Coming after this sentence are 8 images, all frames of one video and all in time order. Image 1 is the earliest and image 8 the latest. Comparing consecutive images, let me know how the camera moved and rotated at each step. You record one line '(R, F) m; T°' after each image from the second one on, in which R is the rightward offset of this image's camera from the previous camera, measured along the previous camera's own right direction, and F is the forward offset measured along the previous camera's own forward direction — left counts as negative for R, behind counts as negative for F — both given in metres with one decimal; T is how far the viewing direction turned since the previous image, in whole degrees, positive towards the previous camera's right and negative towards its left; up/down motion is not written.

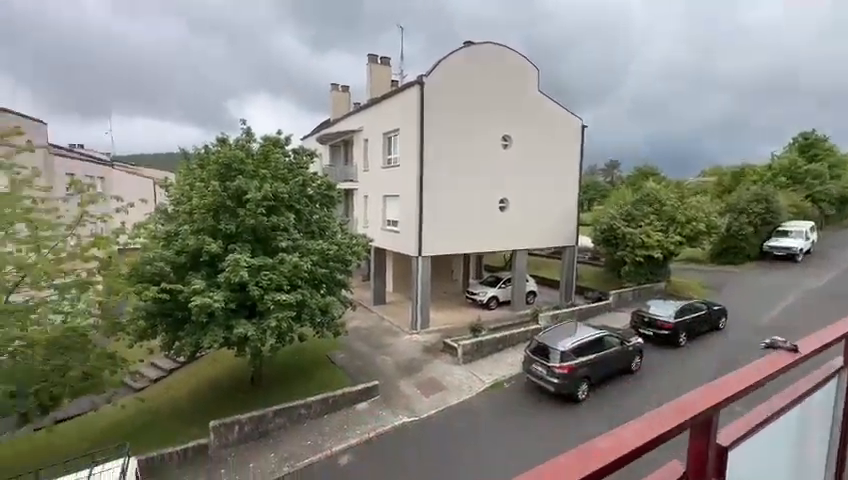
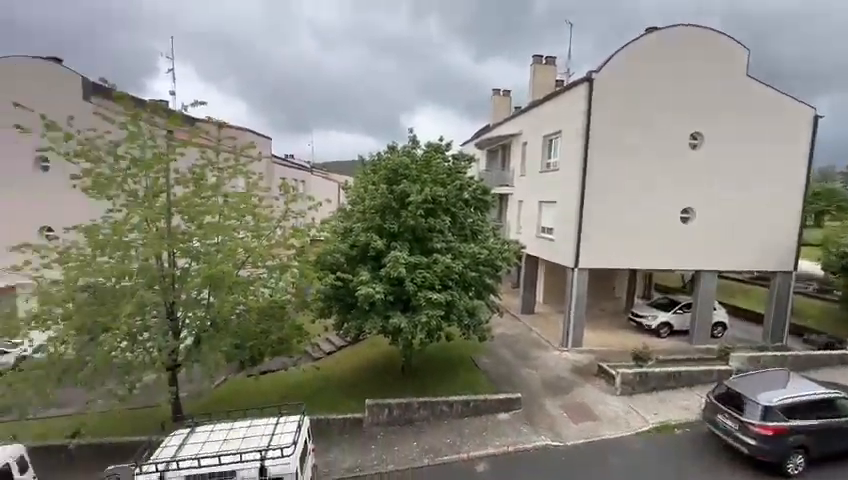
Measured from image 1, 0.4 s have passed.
(0.0, +0.1) m; -22°
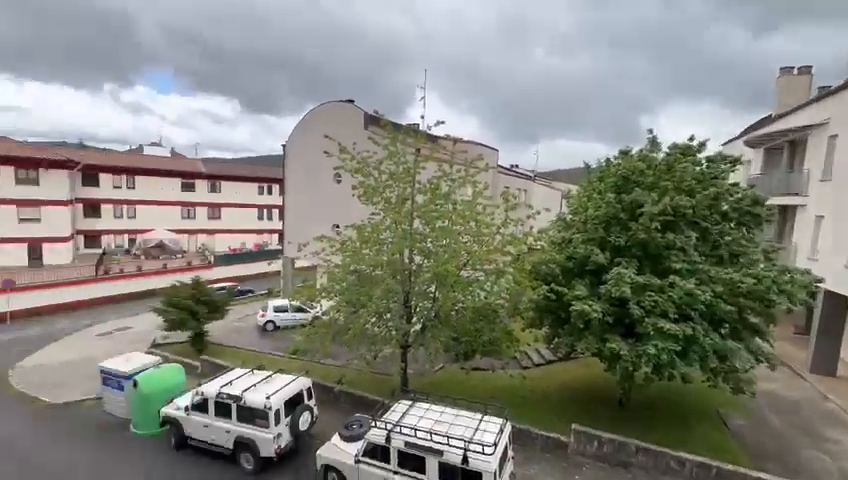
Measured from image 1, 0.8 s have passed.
(+0.1, 0.0) m; -32°
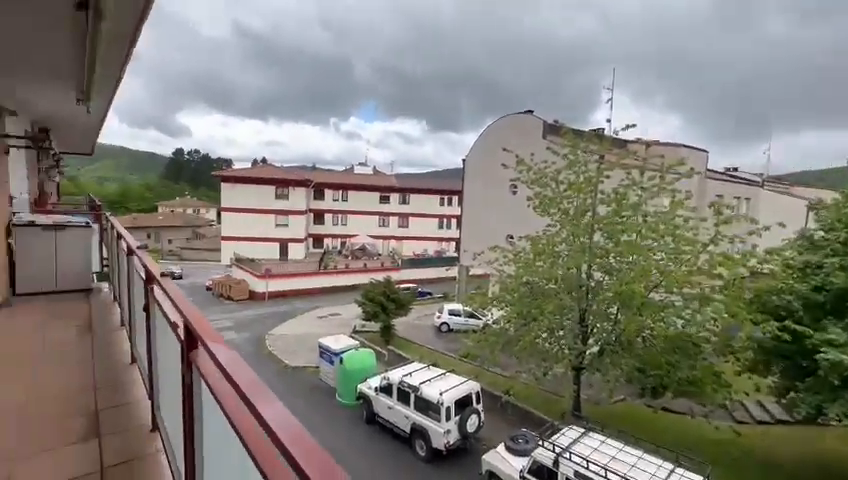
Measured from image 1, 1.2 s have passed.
(0.0, -0.1) m; -25°
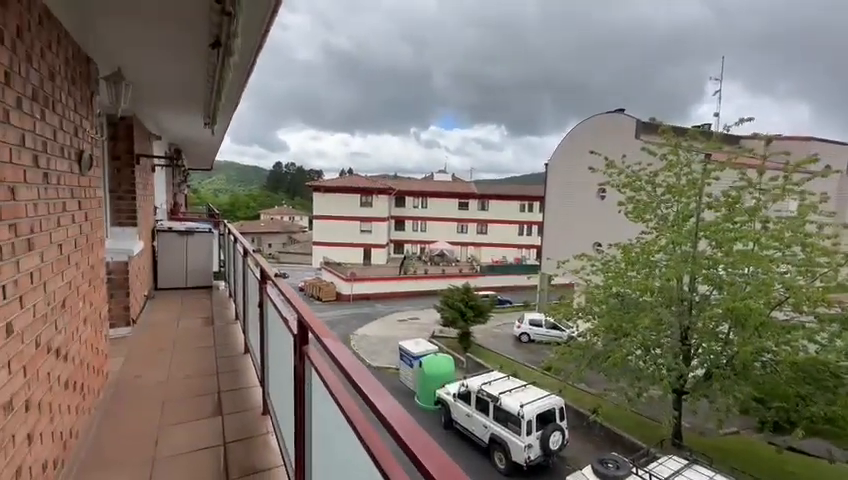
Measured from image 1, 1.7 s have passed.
(0.0, 0.0) m; -11°
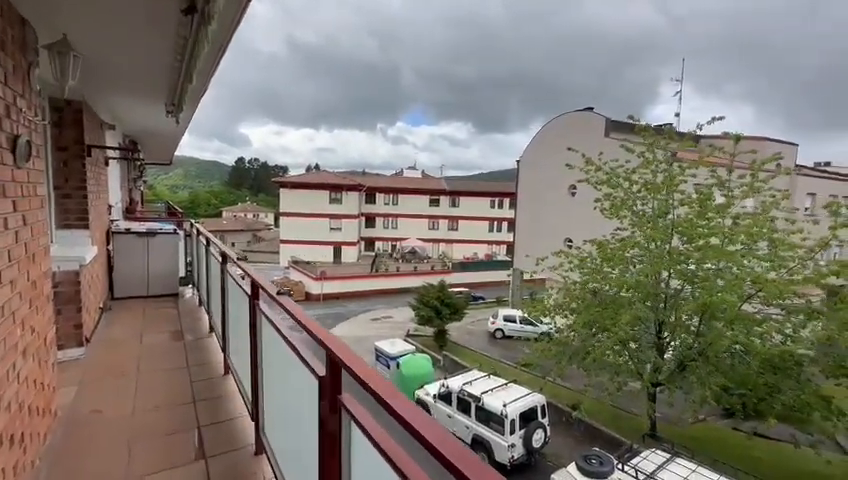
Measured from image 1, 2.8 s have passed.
(-0.3, +0.3) m; +5°
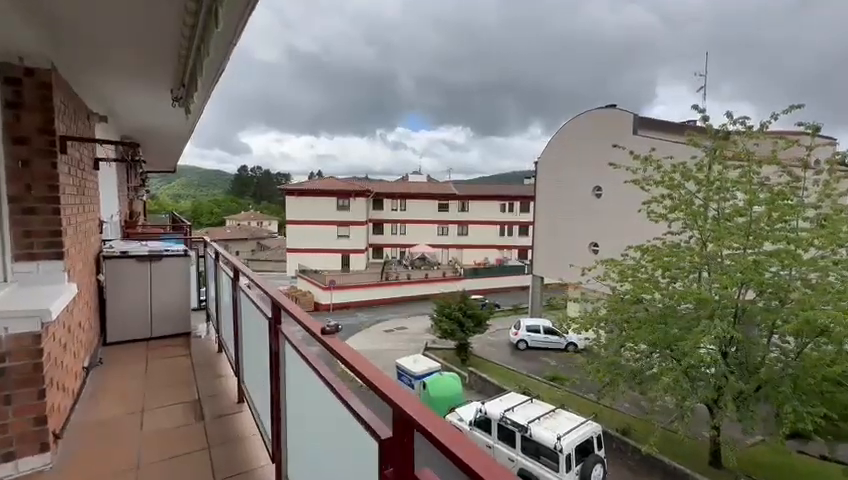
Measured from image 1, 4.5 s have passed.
(-0.7, +1.0) m; 0°
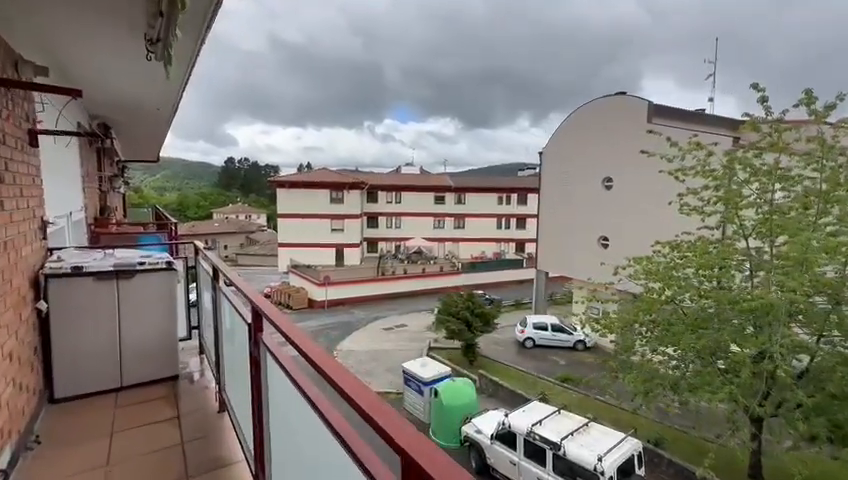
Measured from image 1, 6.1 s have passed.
(-0.6, +1.0) m; +1°
